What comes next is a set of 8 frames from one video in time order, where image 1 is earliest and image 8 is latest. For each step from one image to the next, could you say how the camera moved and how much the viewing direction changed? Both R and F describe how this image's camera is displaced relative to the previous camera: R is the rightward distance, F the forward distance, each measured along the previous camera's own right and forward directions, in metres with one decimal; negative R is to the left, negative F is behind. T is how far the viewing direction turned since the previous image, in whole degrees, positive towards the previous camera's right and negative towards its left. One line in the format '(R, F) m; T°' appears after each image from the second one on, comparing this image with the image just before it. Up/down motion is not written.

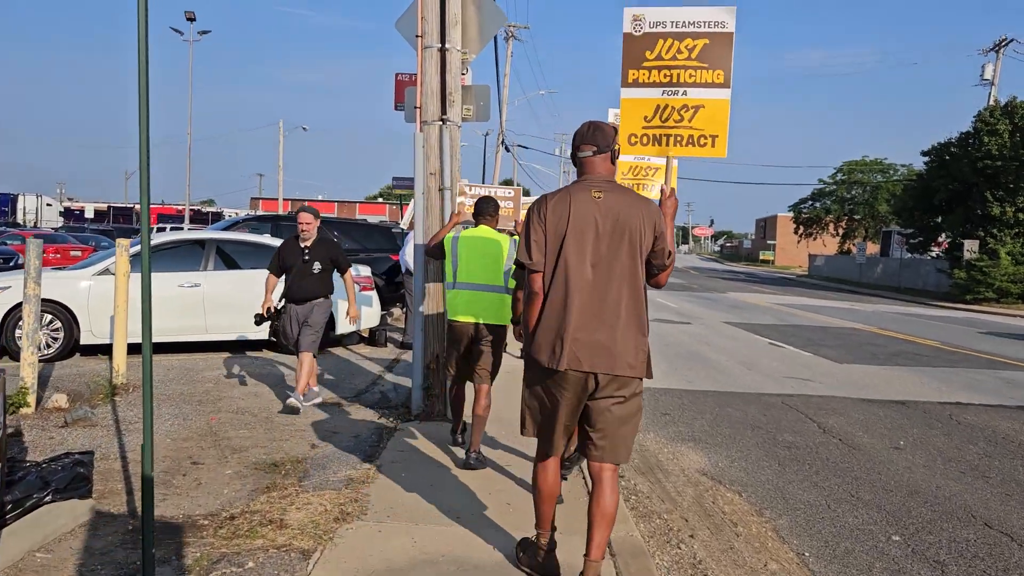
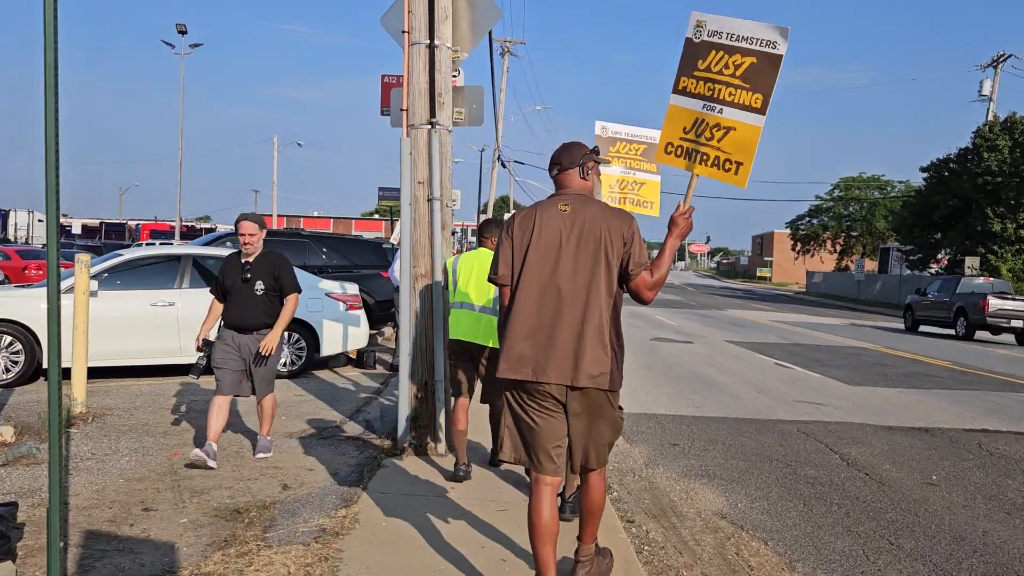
(0.0, +0.6) m; 0°
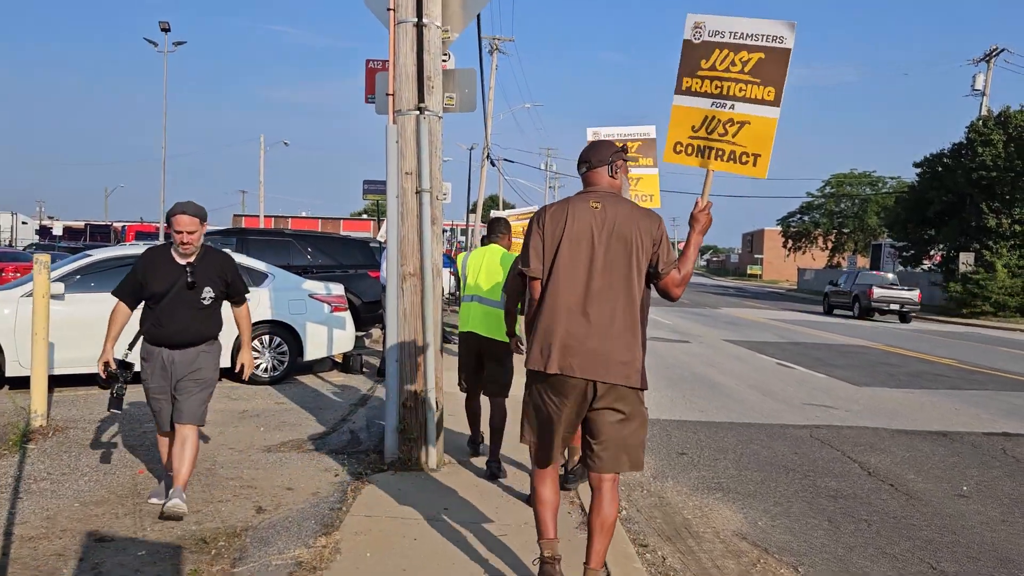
(0.0, +0.5) m; +1°
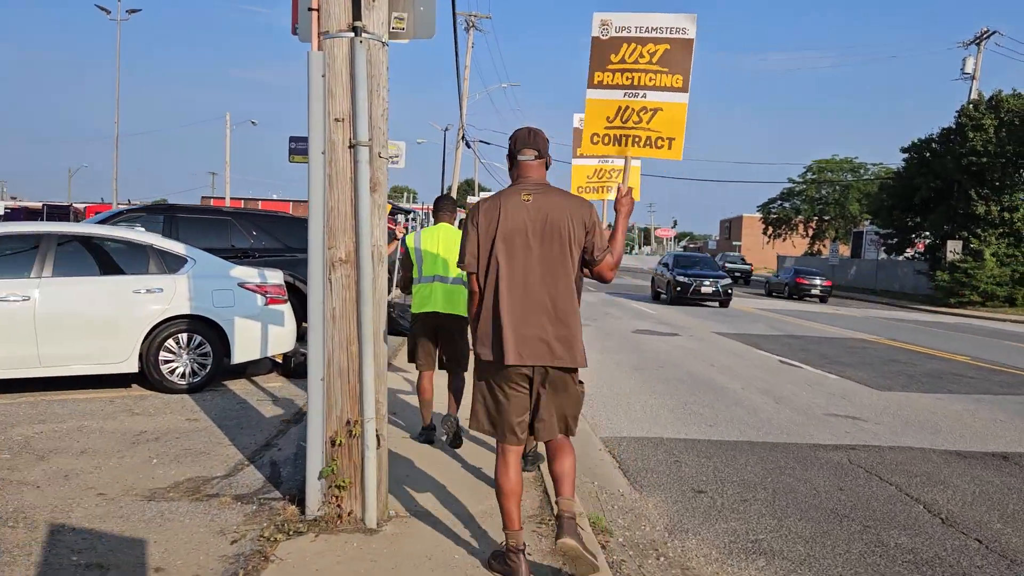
(0.0, +1.5) m; +2°
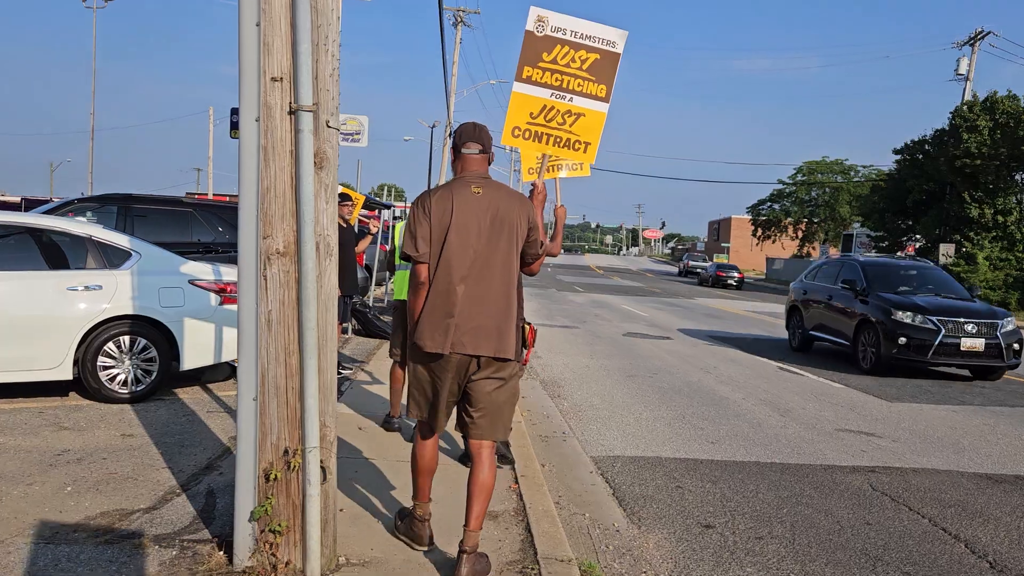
(0.0, +0.7) m; +1°
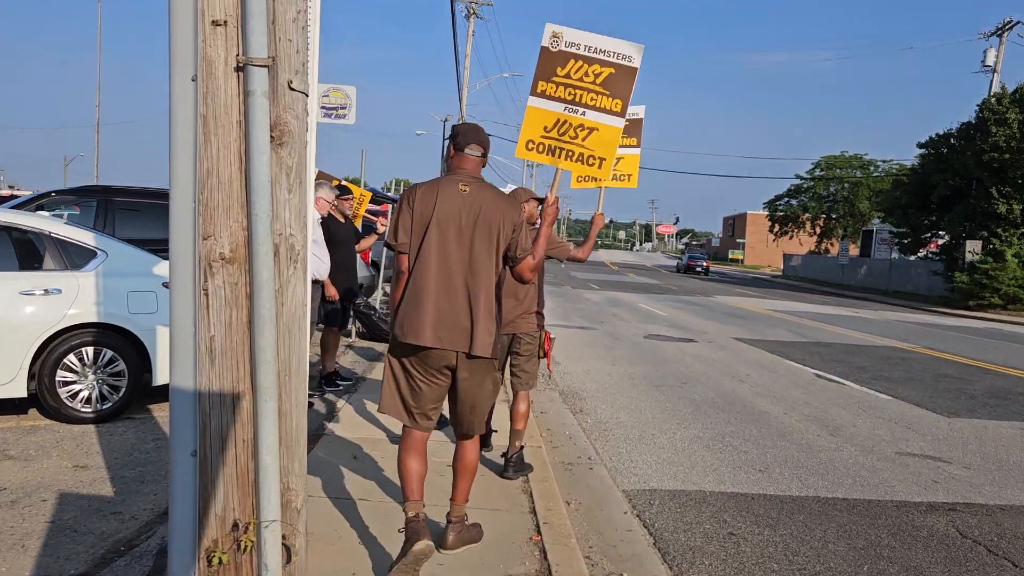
(-0.1, +0.9) m; -1°
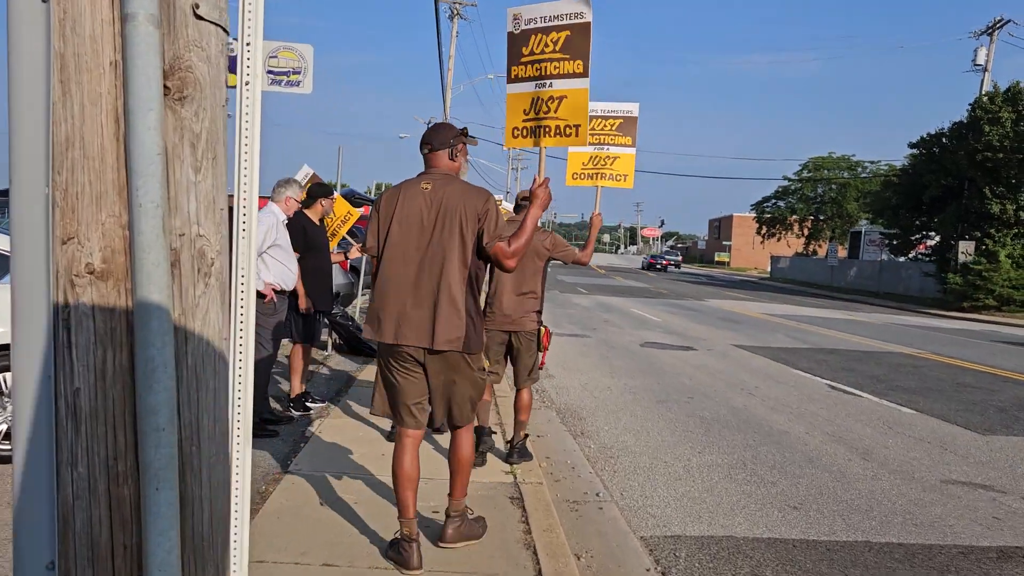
(-0.1, +0.8) m; +1°
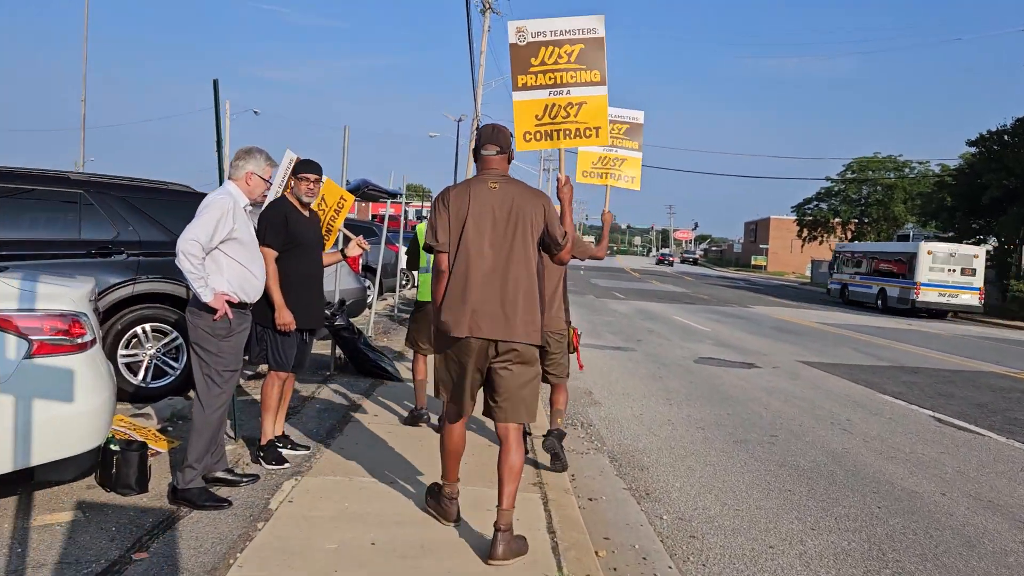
(-0.1, +1.7) m; -2°
